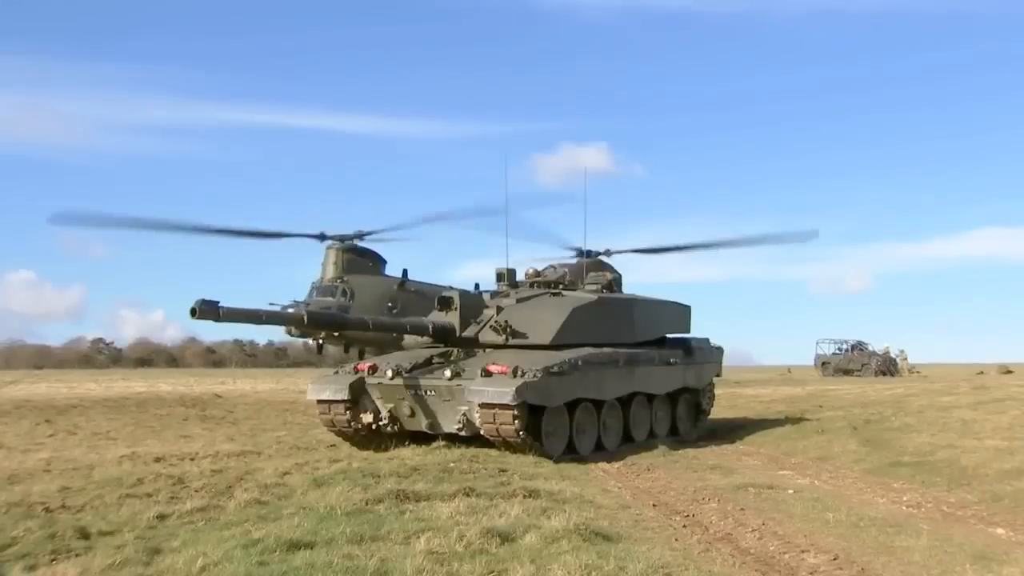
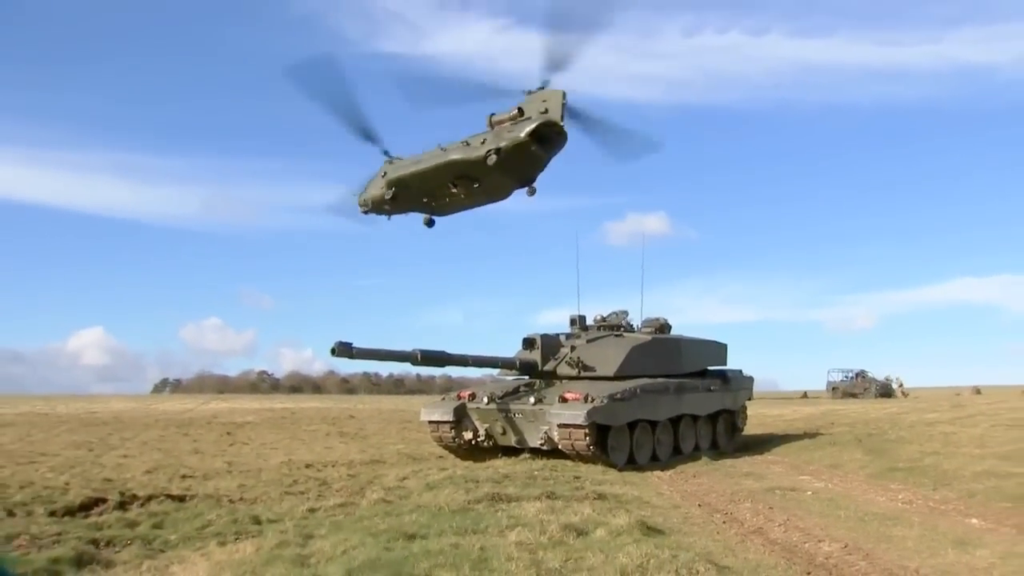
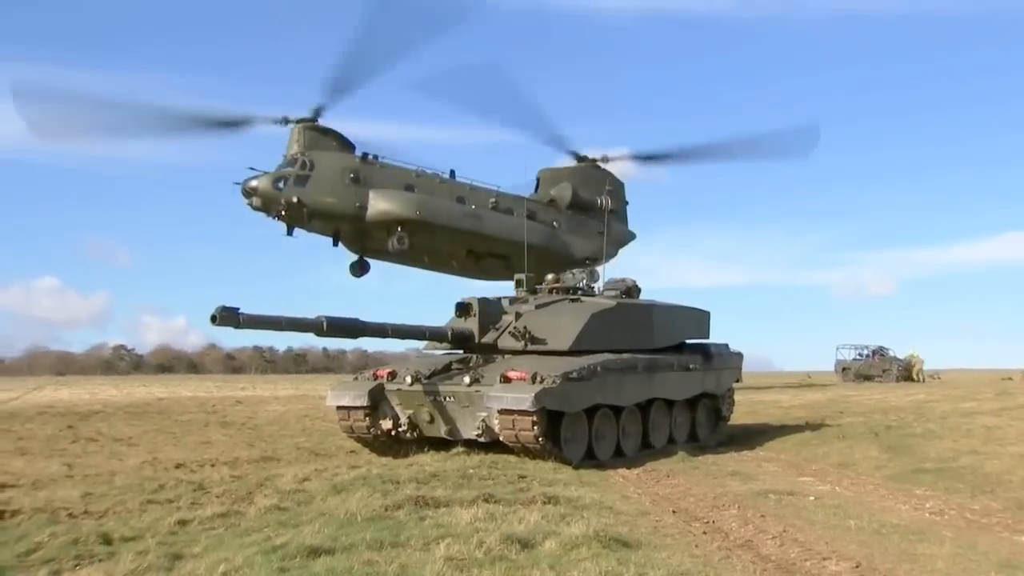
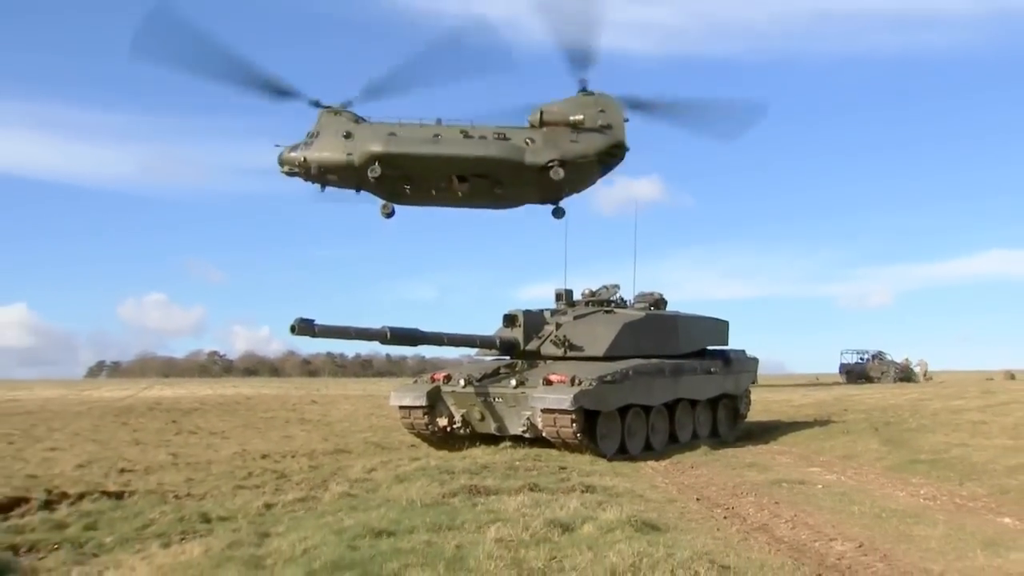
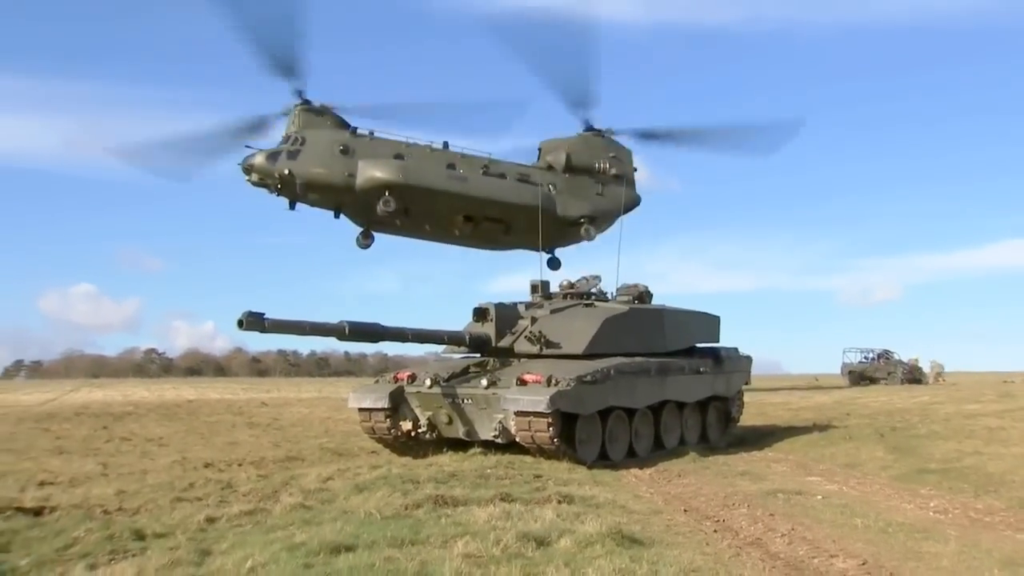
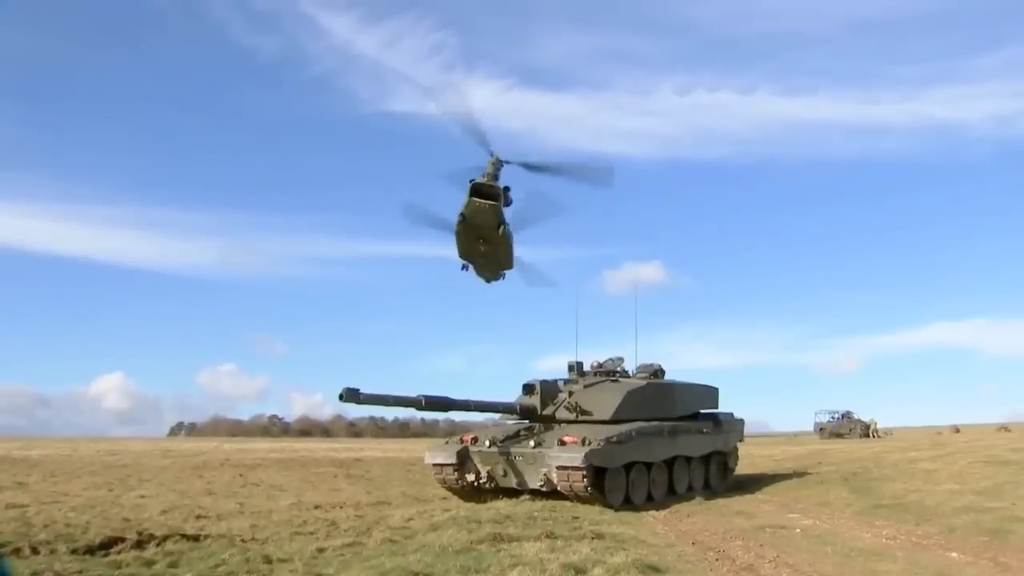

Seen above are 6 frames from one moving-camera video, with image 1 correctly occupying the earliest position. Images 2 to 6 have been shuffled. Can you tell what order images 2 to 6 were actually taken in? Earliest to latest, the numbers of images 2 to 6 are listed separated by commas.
3, 5, 4, 2, 6
